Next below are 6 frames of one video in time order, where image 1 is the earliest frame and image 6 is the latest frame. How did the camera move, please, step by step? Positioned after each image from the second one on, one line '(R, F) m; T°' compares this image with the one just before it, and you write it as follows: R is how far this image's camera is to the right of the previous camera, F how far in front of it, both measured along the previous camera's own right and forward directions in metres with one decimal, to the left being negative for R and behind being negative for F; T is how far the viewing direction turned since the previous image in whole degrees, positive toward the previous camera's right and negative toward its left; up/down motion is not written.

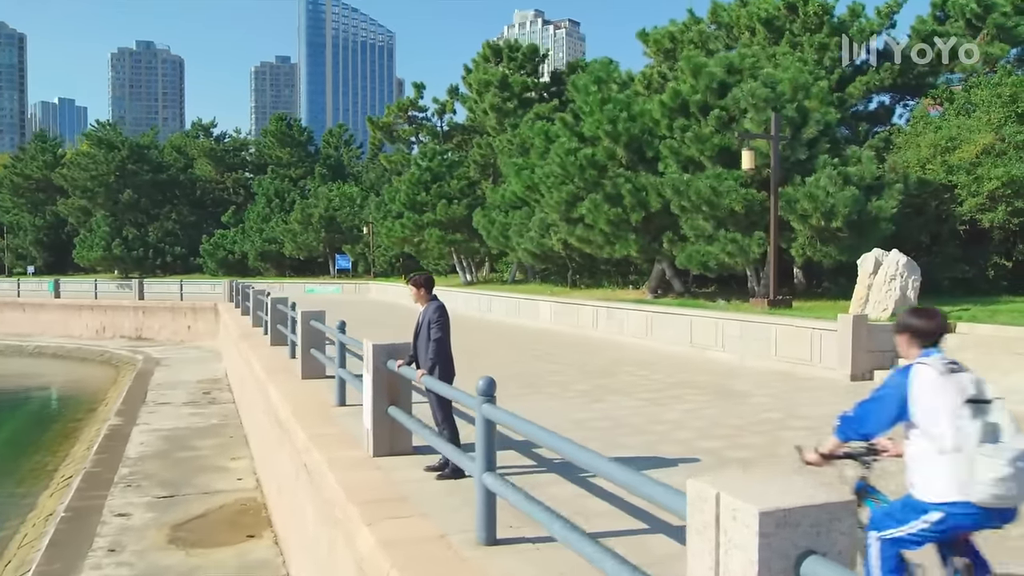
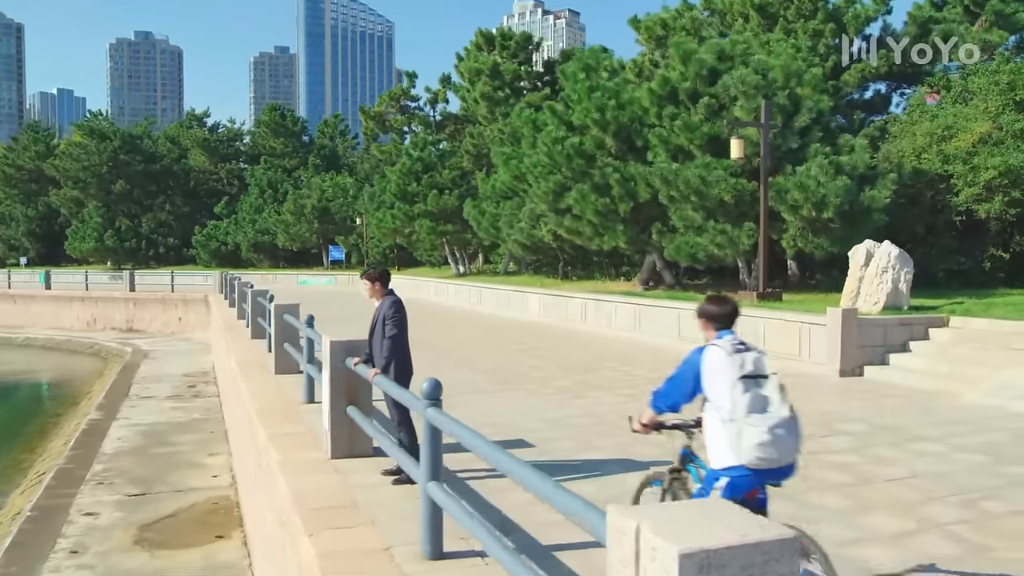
(+0.3, +0.4) m; 0°
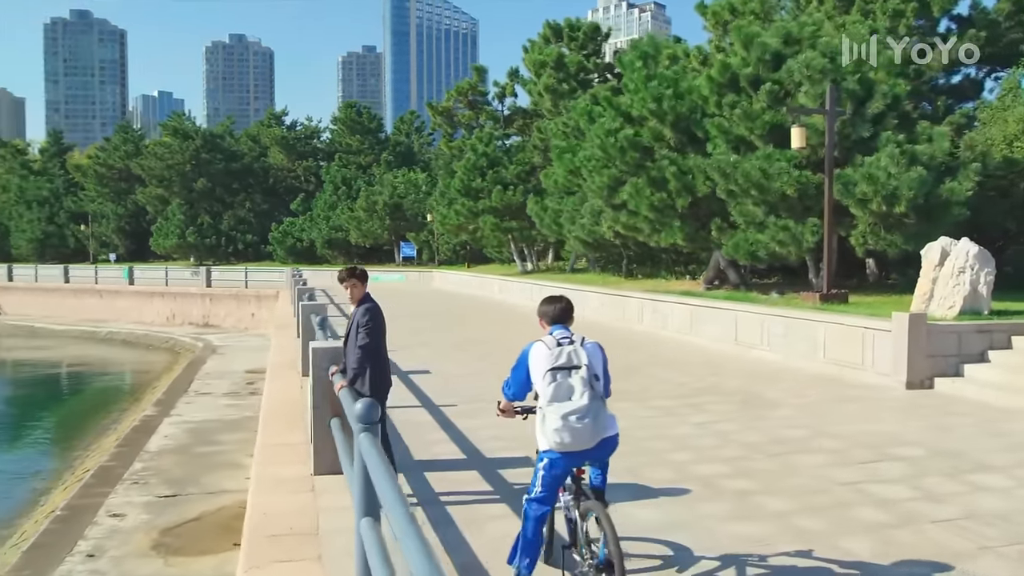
(+0.7, +0.8) m; -5°
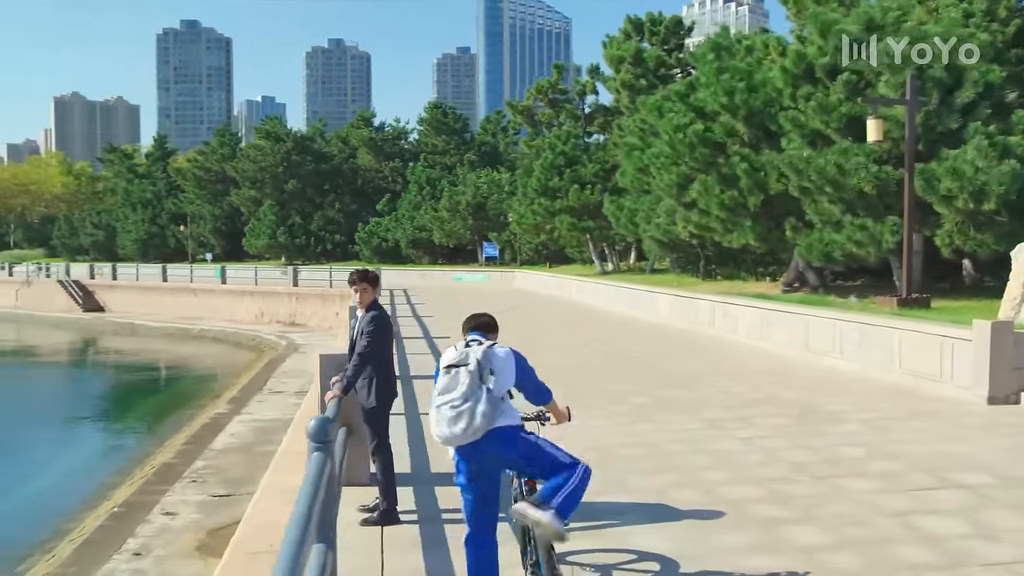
(+0.6, +0.5) m; -6°
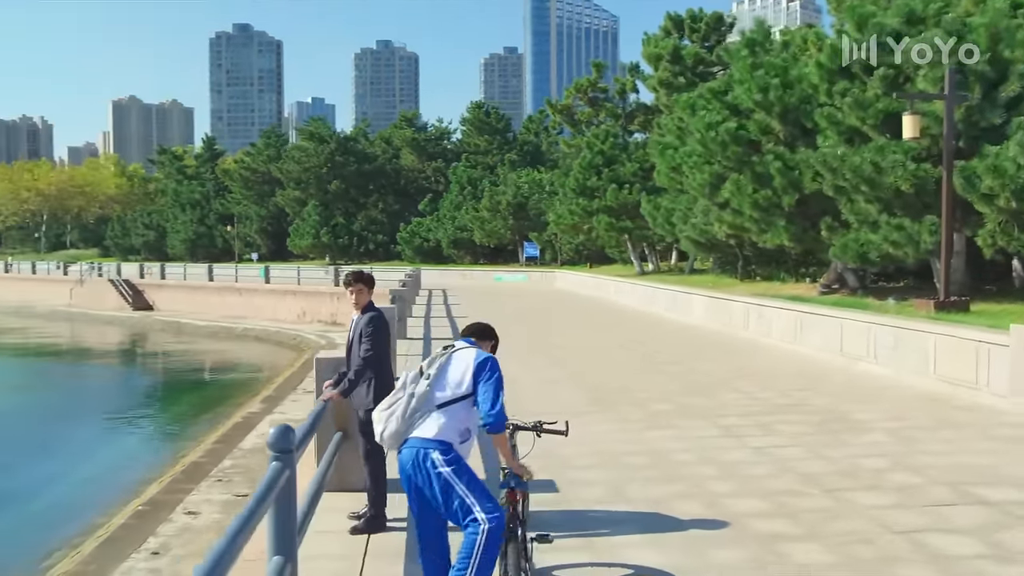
(+0.4, +0.2) m; -3°
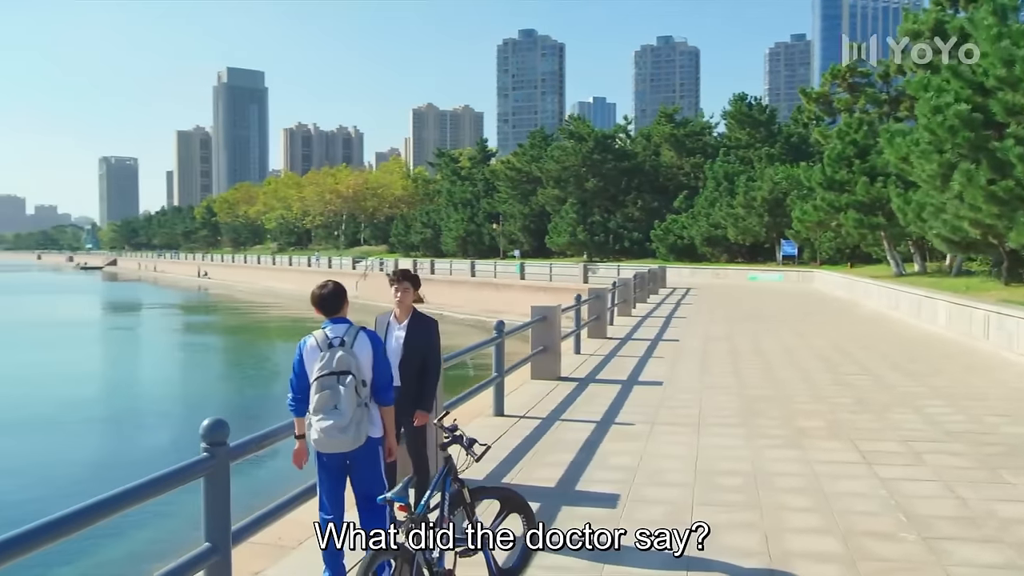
(+1.6, +0.5) m; -18°
